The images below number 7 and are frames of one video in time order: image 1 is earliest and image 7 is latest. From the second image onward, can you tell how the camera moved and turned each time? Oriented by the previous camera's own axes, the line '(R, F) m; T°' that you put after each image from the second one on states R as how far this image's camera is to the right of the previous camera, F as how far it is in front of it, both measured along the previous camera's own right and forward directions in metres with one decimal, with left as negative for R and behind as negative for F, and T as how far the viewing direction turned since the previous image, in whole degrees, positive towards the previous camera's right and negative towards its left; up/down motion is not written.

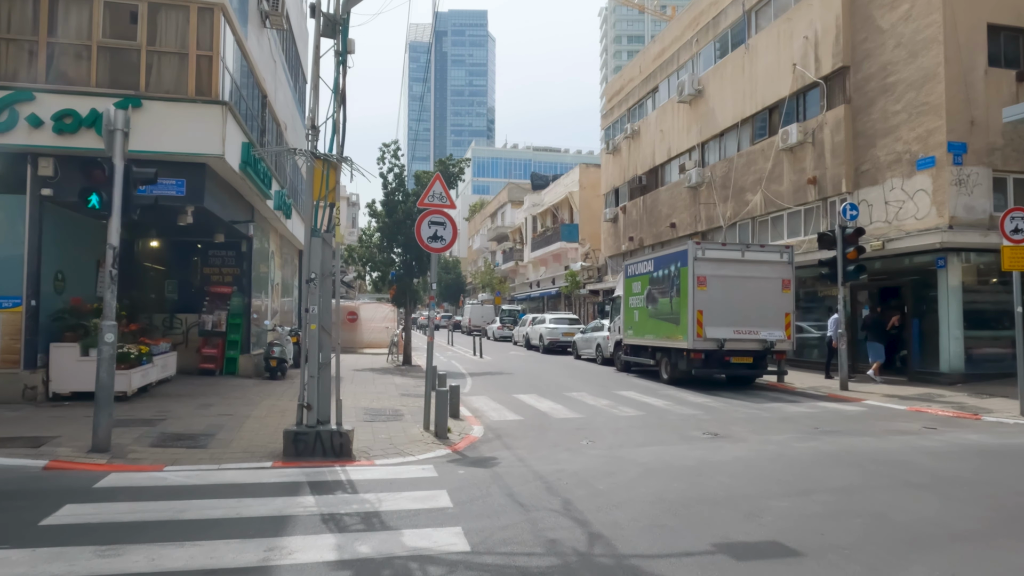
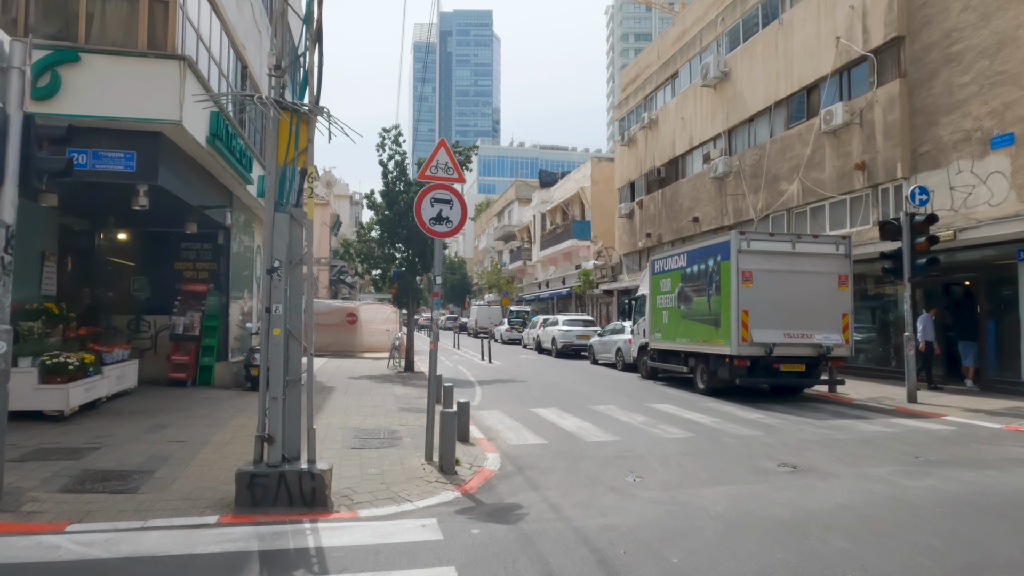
(-0.2, +2.1) m; 0°
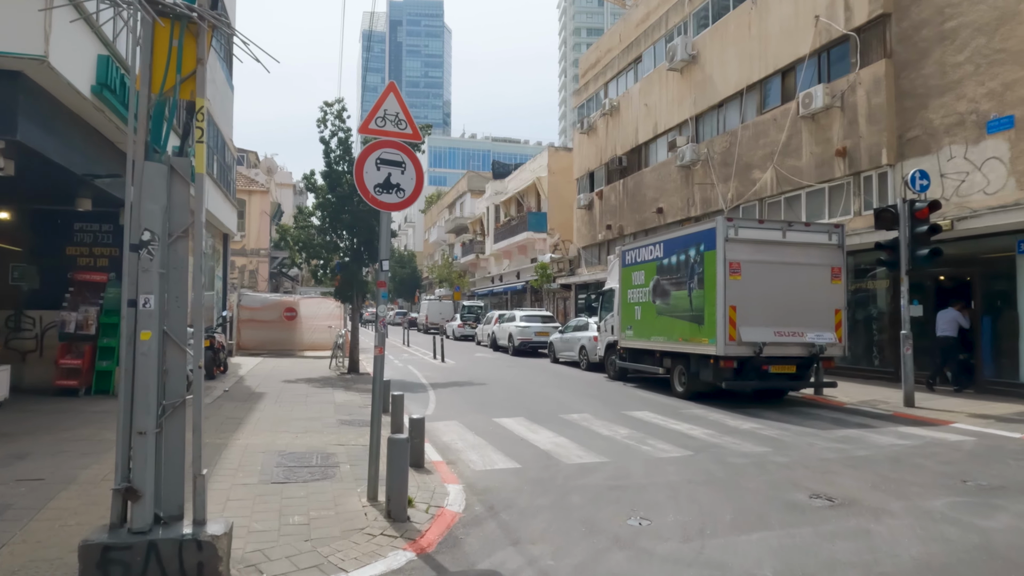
(-0.2, +1.8) m; +4°
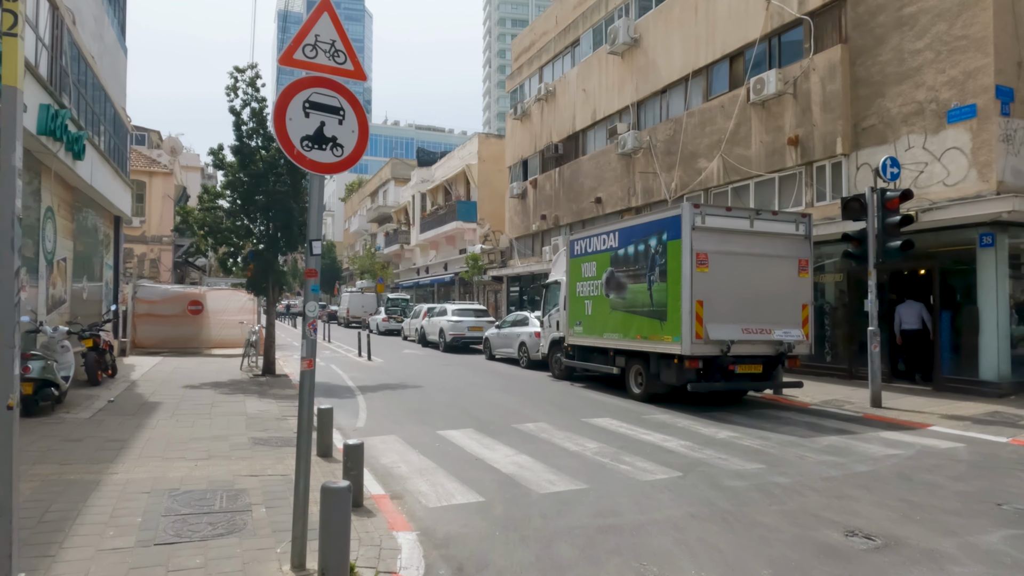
(-0.4, +1.5) m; +7°
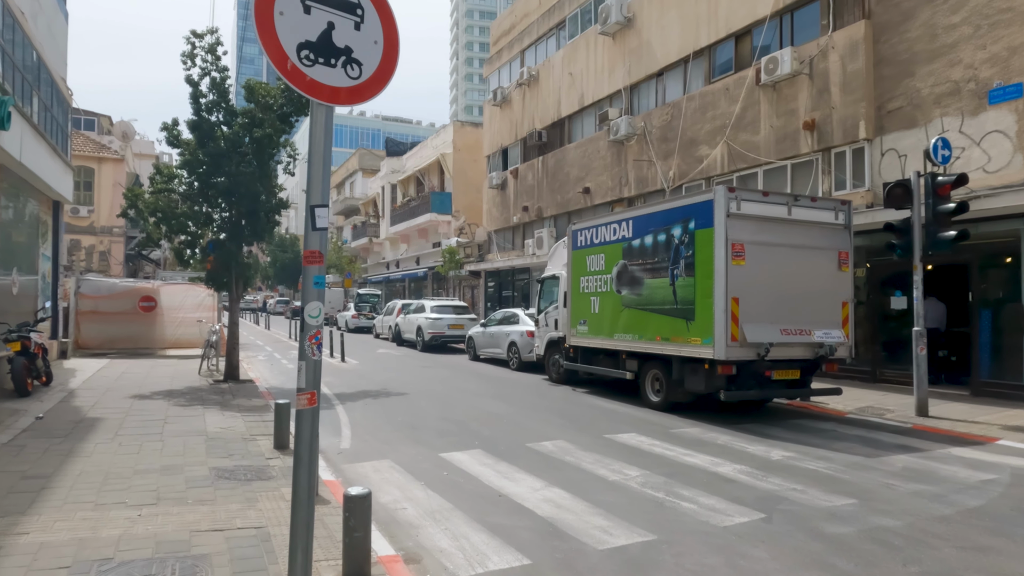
(-0.7, +1.6) m; +3°
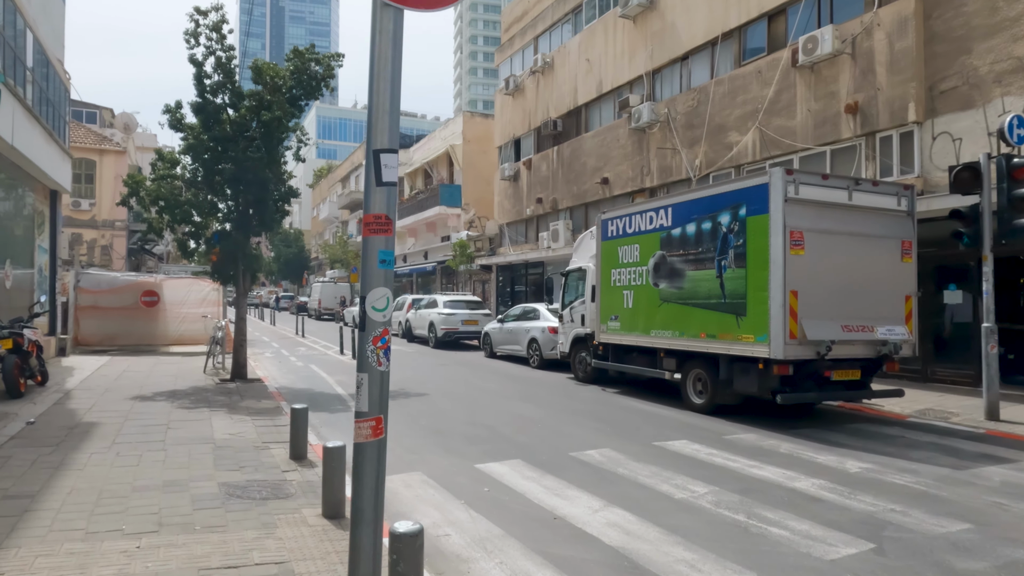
(-0.5, +0.9) m; 0°
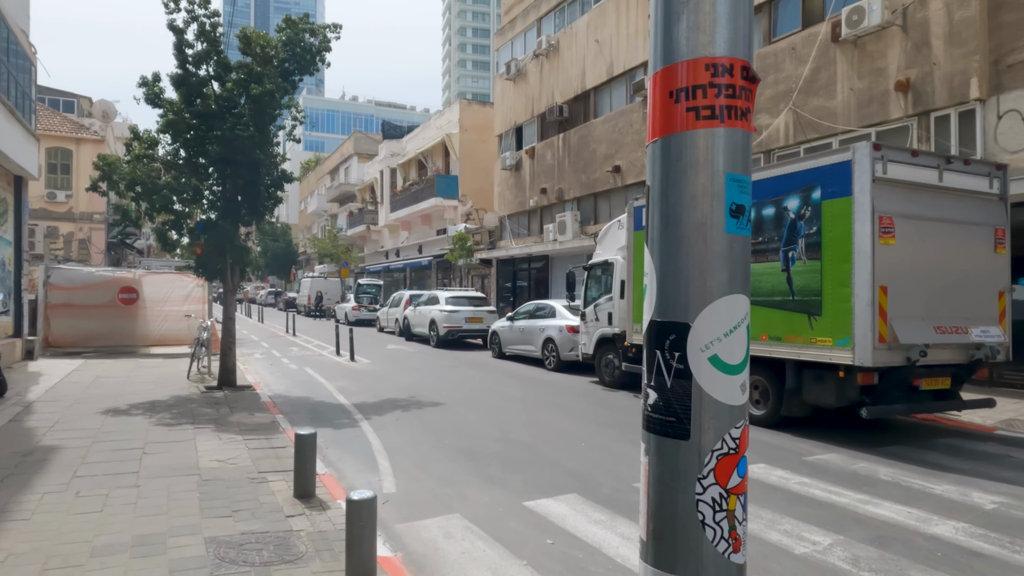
(-0.6, +1.4) m; +1°
